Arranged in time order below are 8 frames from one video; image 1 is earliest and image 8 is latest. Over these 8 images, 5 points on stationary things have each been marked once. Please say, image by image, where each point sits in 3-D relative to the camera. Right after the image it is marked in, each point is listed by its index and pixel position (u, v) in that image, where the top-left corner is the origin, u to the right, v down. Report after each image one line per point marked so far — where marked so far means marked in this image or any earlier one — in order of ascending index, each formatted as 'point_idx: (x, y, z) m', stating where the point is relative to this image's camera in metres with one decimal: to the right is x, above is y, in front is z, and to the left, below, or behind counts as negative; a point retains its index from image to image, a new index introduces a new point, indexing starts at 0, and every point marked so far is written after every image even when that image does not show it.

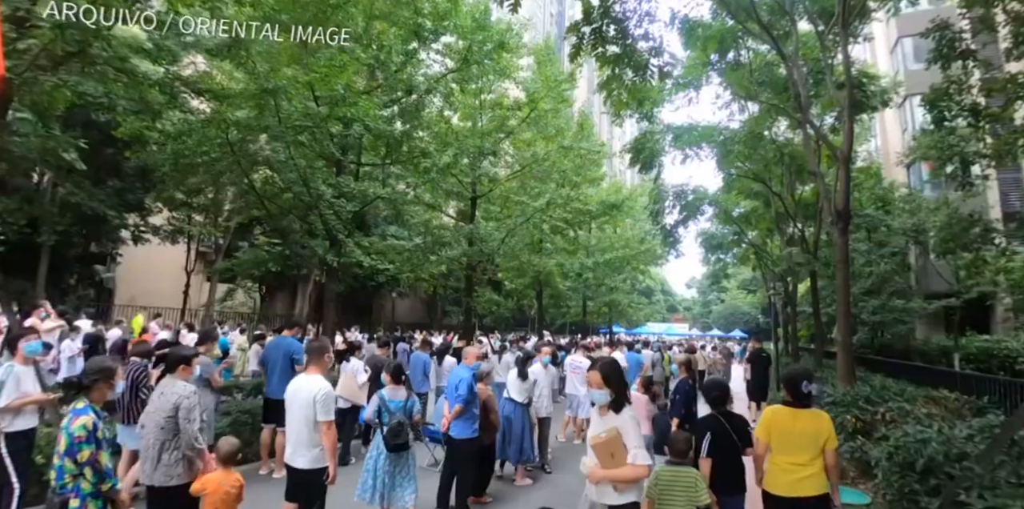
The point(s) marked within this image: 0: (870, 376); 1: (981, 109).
0: (+6.5, -2.2, +9.6) m
1: (+10.5, +3.3, +12.0) m
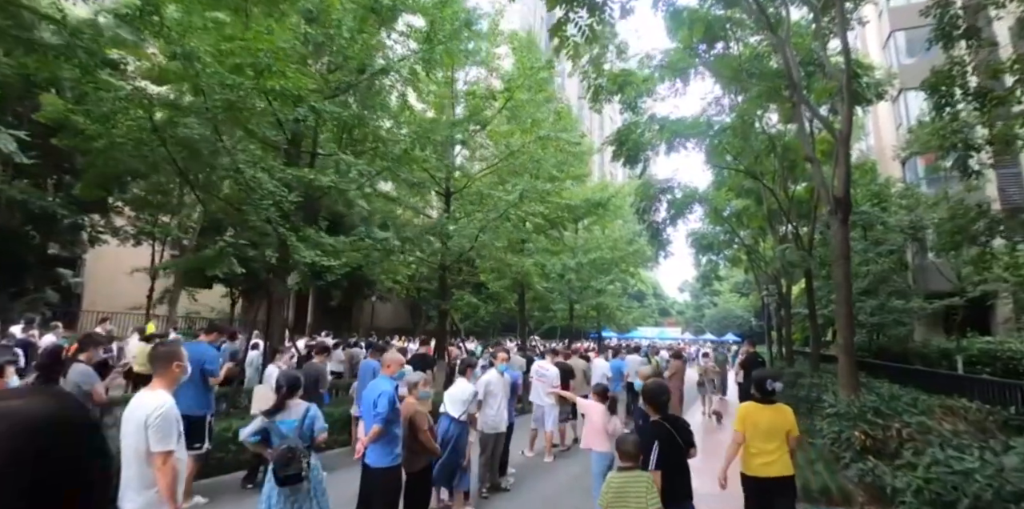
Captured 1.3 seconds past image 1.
0: (+5.9, -2.1, +8.7) m
1: (+9.9, +3.4, +11.2) m
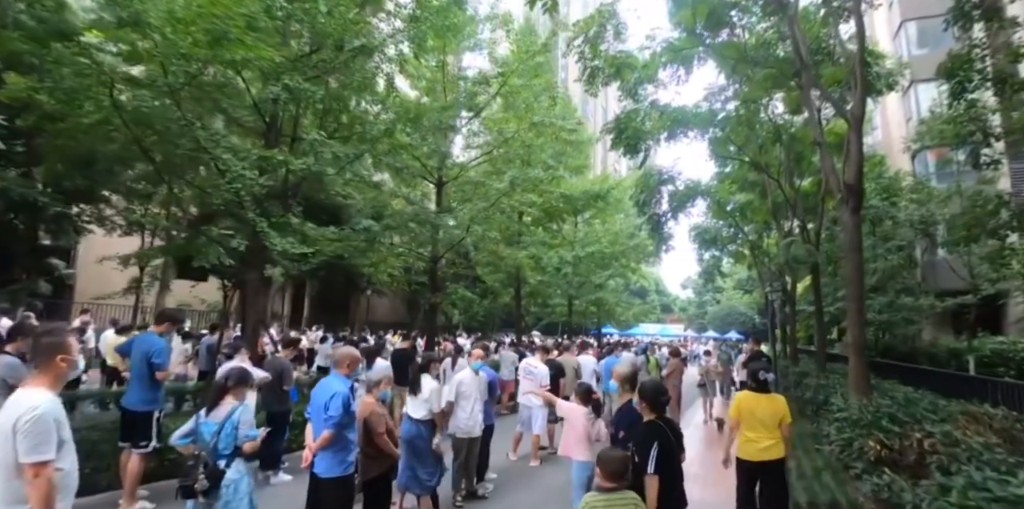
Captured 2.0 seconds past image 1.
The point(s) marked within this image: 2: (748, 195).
0: (+5.7, -2.0, +8.1) m
1: (+9.7, +3.5, +10.5) m
2: (+8.3, +2.1, +18.9) m
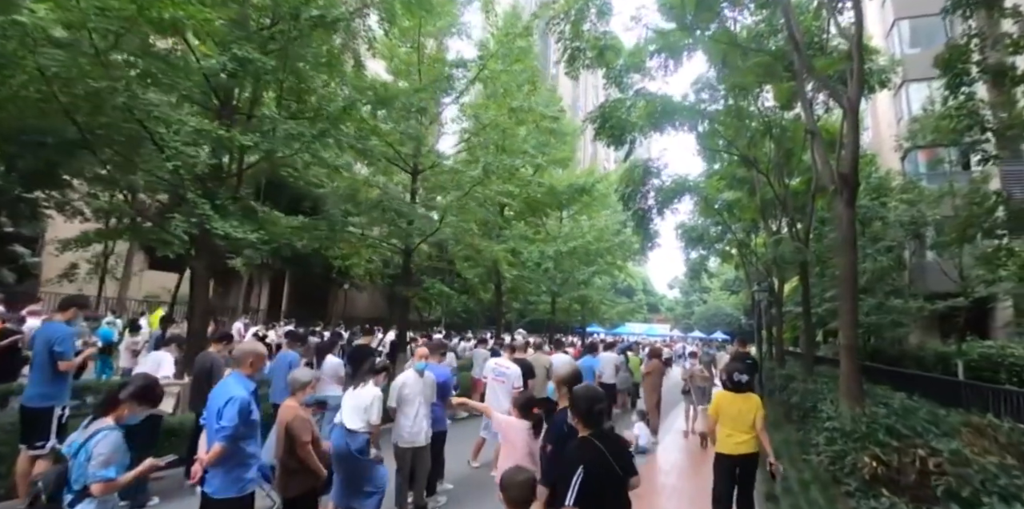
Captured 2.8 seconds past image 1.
0: (+5.2, -1.9, +7.6) m
1: (+9.3, +3.5, +10.0) m
2: (+7.7, +2.1, +18.4) m
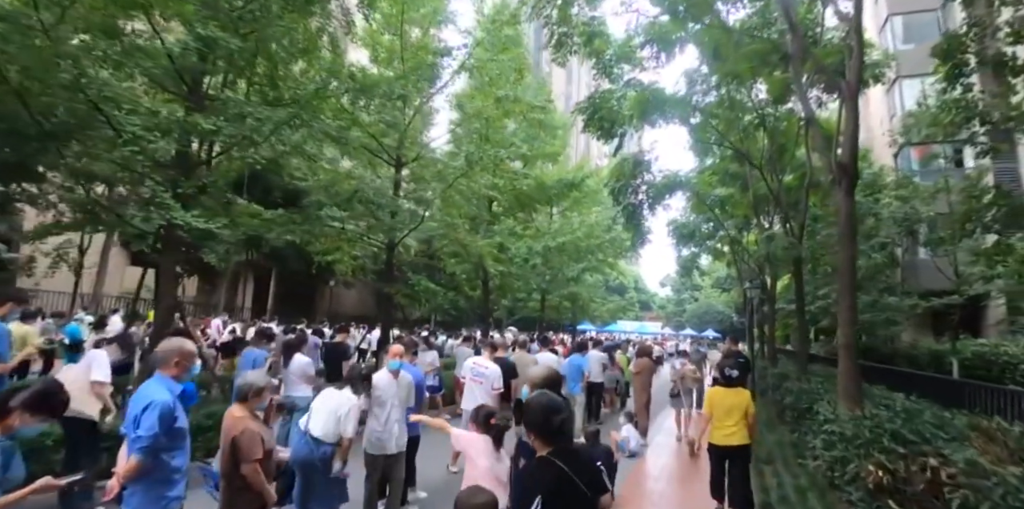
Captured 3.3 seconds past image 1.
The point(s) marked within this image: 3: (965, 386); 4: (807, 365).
0: (+4.9, -1.8, +7.3) m
1: (+9.0, +3.5, +9.8) m
2: (+7.3, +2.2, +18.1) m
3: (+7.5, -2.2, +8.7) m
4: (+6.6, -2.5, +12.0) m
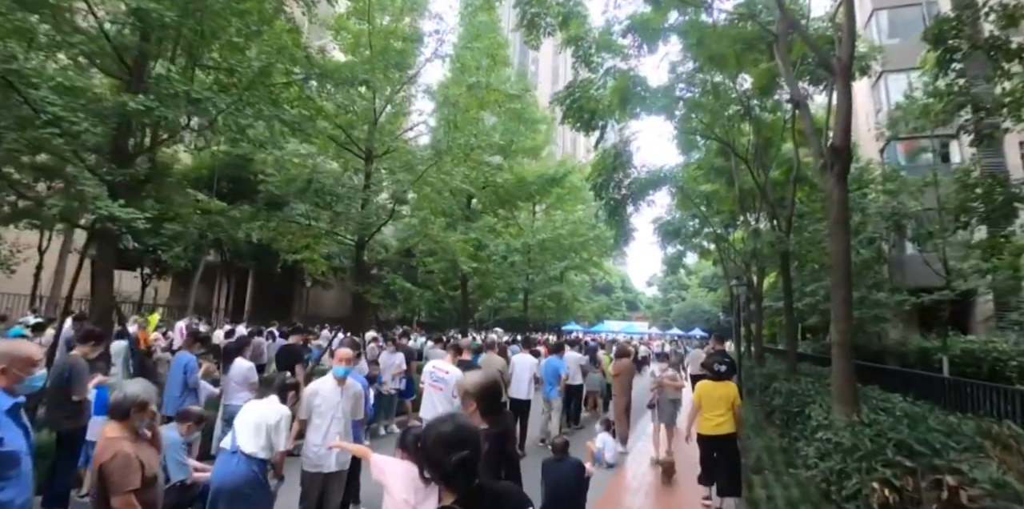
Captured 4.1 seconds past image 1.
0: (+4.5, -1.7, +6.8) m
1: (+8.5, +3.7, +9.4) m
2: (+6.6, +2.3, +17.6) m
3: (+7.0, -2.0, +8.2) m
4: (+6.1, -2.4, +11.6) m
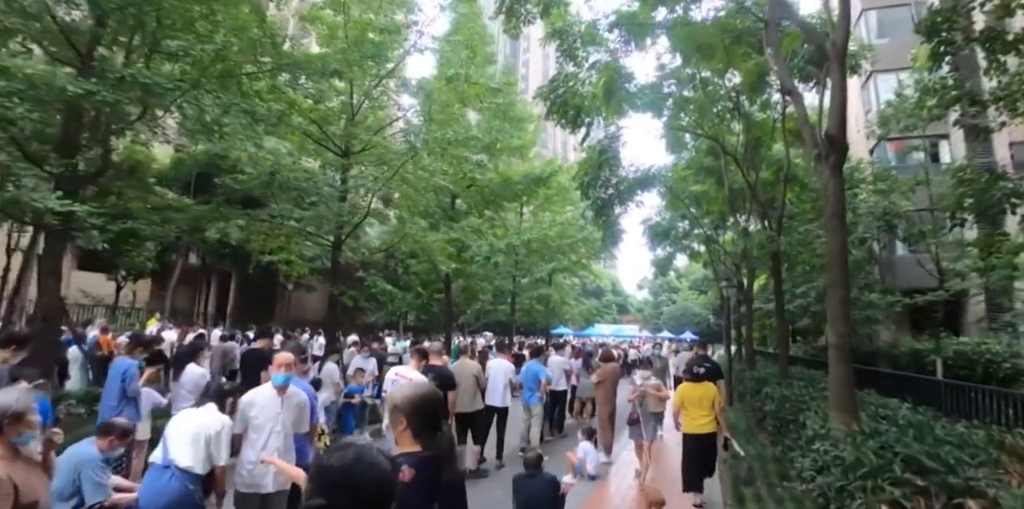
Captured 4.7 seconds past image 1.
0: (+4.2, -1.7, +6.4) m
1: (+8.2, +3.7, +9.1) m
2: (+6.2, +2.3, +17.3) m
3: (+6.7, -2.0, +7.9) m
4: (+5.8, -2.4, +11.2) m
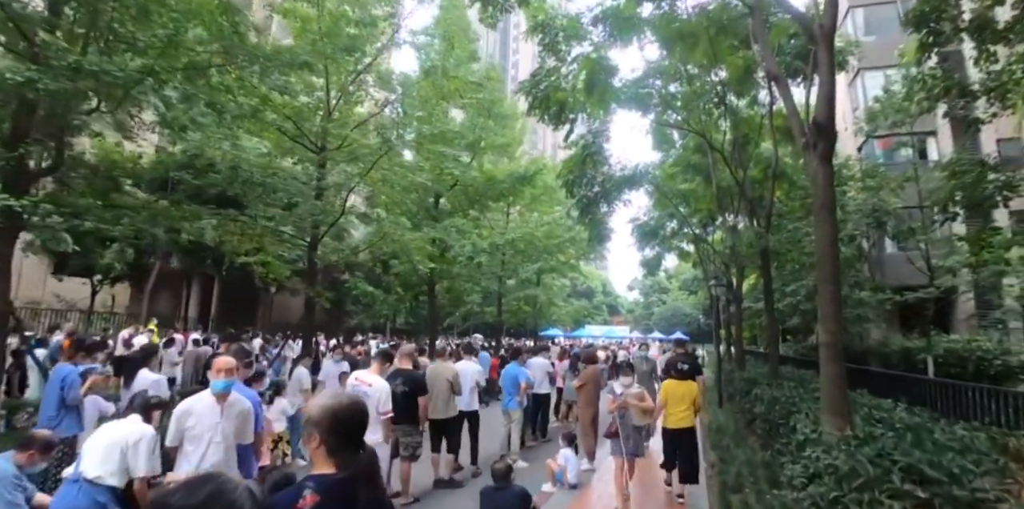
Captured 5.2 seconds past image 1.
0: (+4.0, -1.6, +6.1) m
1: (+7.8, +3.8, +8.9) m
2: (+5.7, +2.3, +17.0) m
3: (+6.4, -1.9, +7.6) m
4: (+5.4, -2.3, +10.9) m
